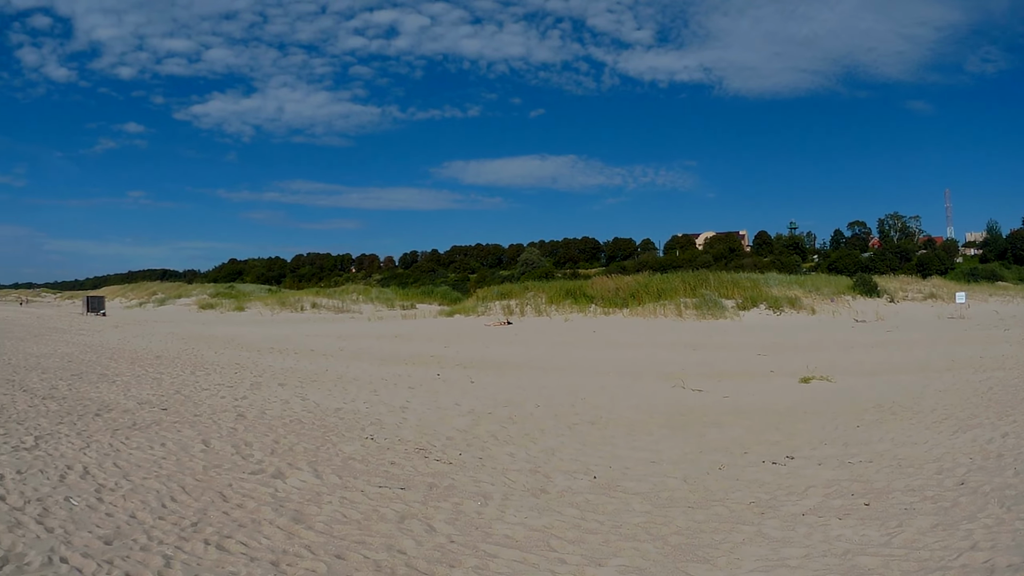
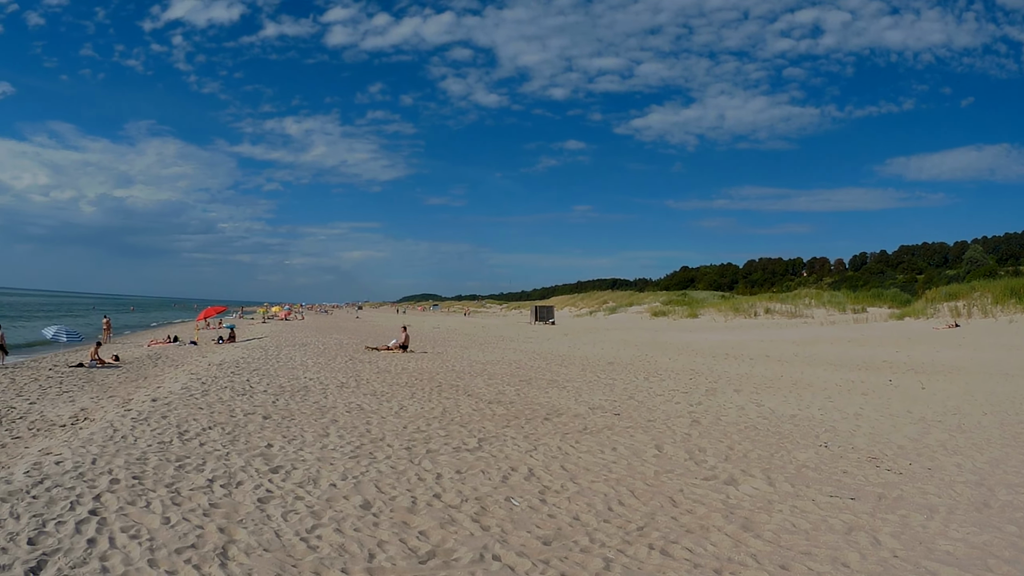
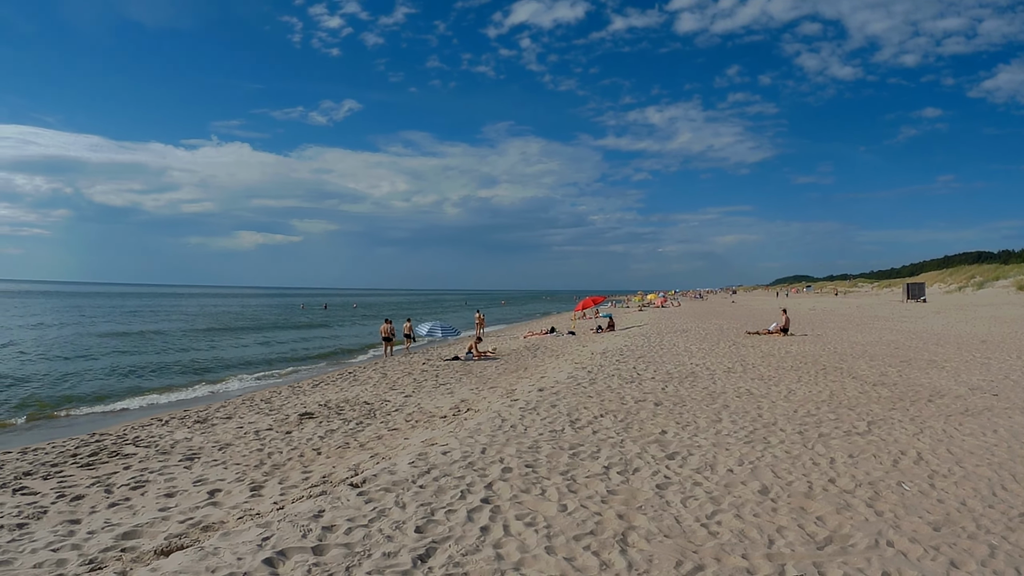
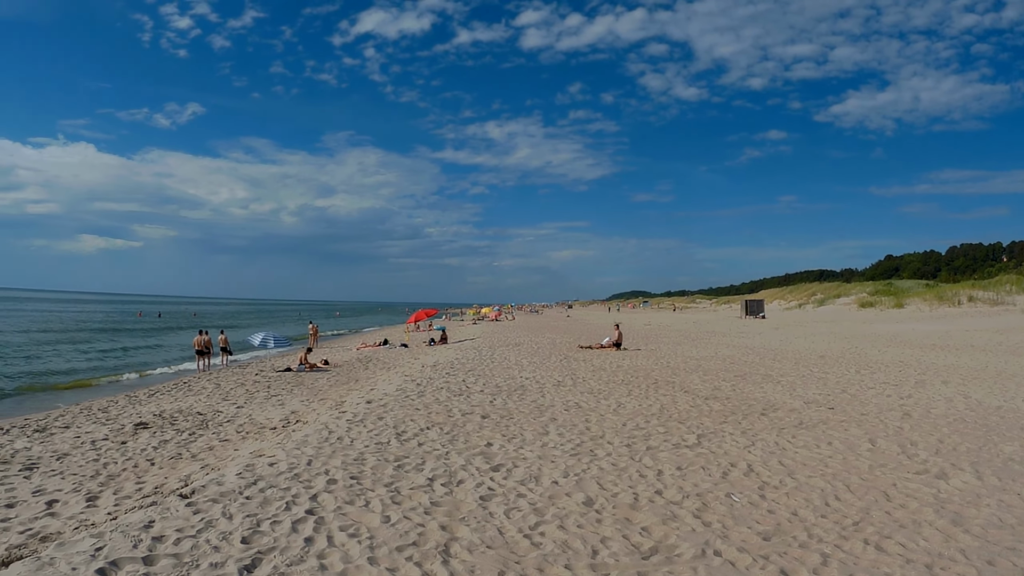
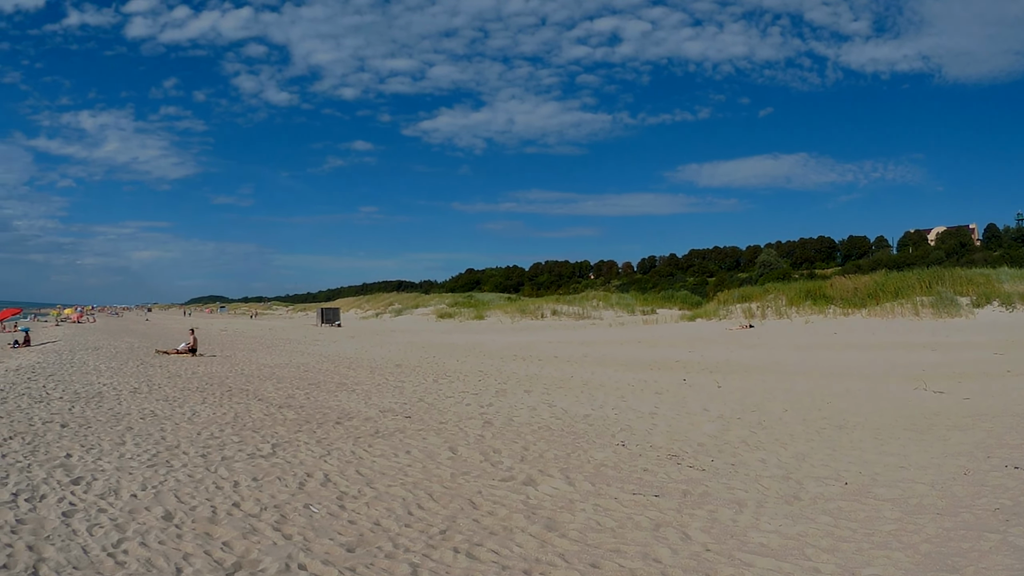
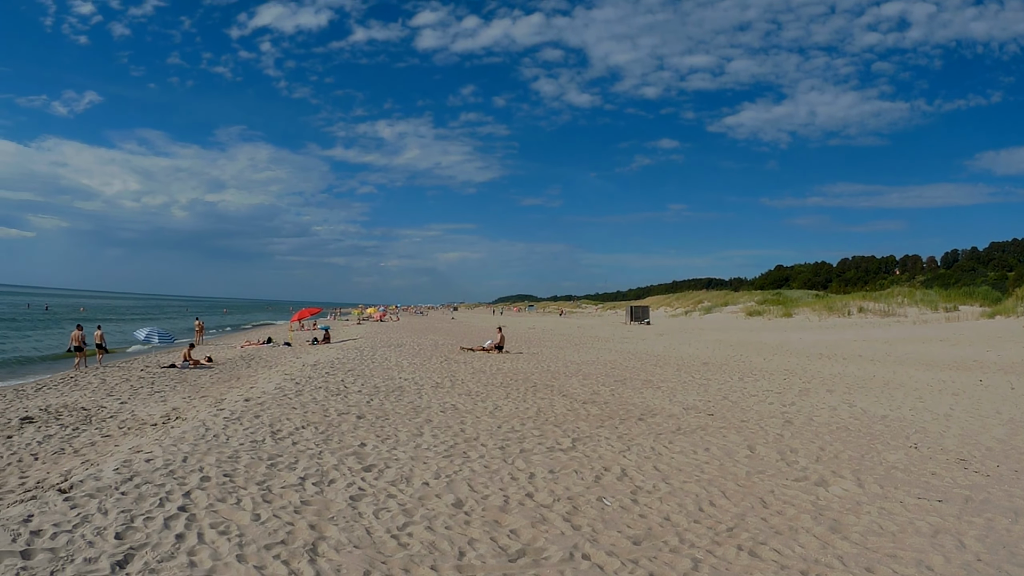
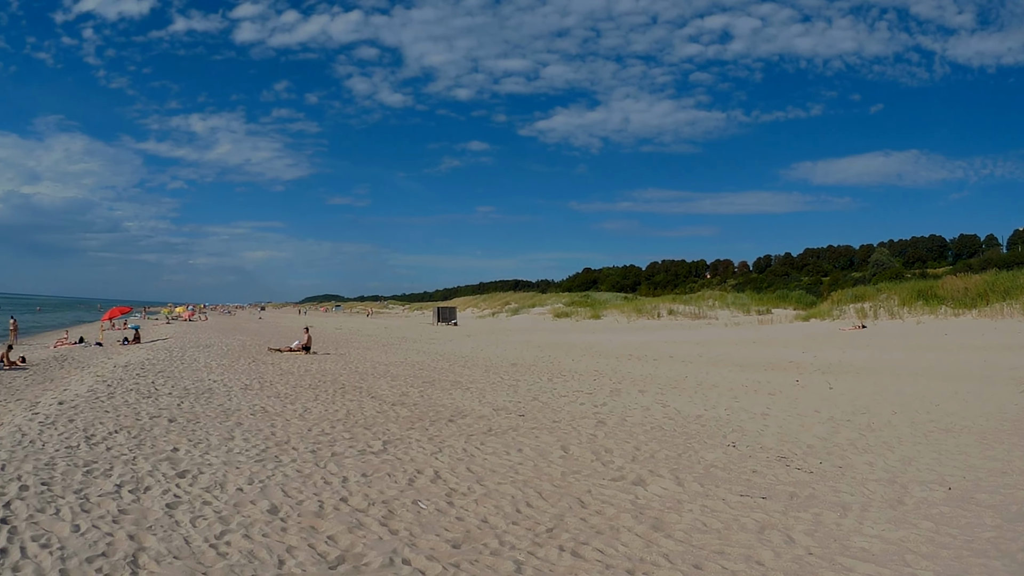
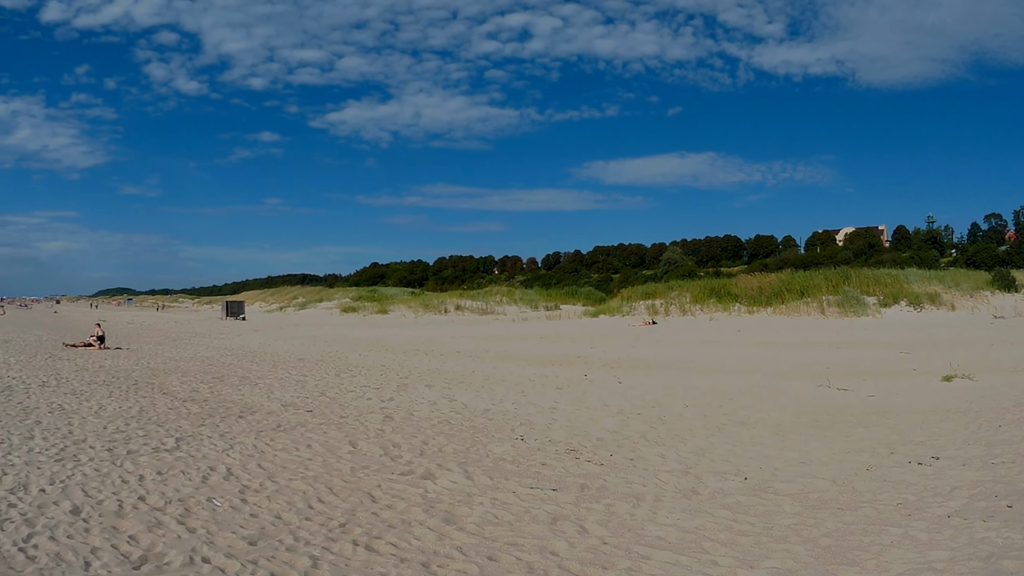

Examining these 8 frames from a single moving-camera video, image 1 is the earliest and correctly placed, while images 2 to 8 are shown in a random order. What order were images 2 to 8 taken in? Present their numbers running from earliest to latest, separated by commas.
8, 5, 7, 2, 6, 4, 3
